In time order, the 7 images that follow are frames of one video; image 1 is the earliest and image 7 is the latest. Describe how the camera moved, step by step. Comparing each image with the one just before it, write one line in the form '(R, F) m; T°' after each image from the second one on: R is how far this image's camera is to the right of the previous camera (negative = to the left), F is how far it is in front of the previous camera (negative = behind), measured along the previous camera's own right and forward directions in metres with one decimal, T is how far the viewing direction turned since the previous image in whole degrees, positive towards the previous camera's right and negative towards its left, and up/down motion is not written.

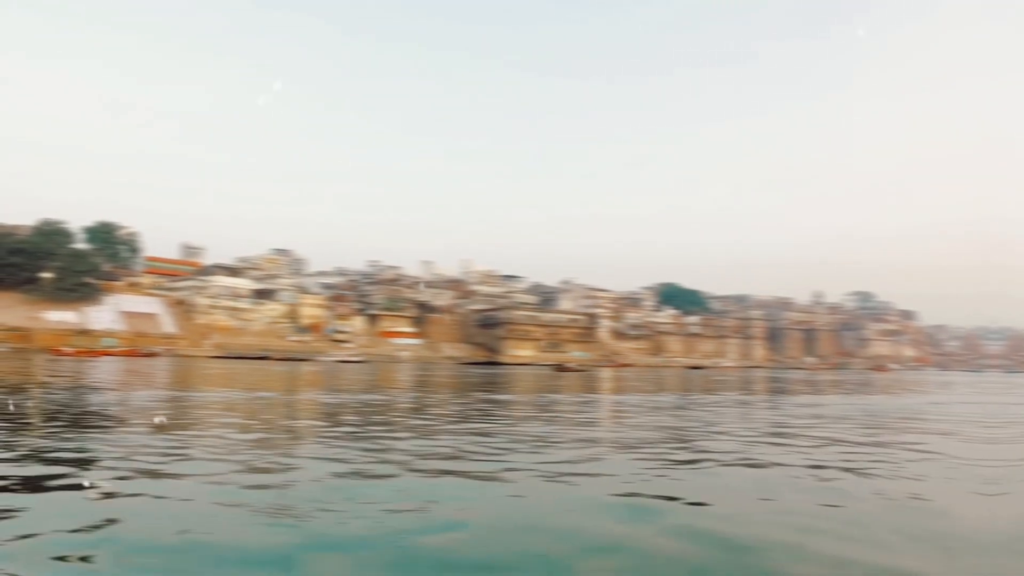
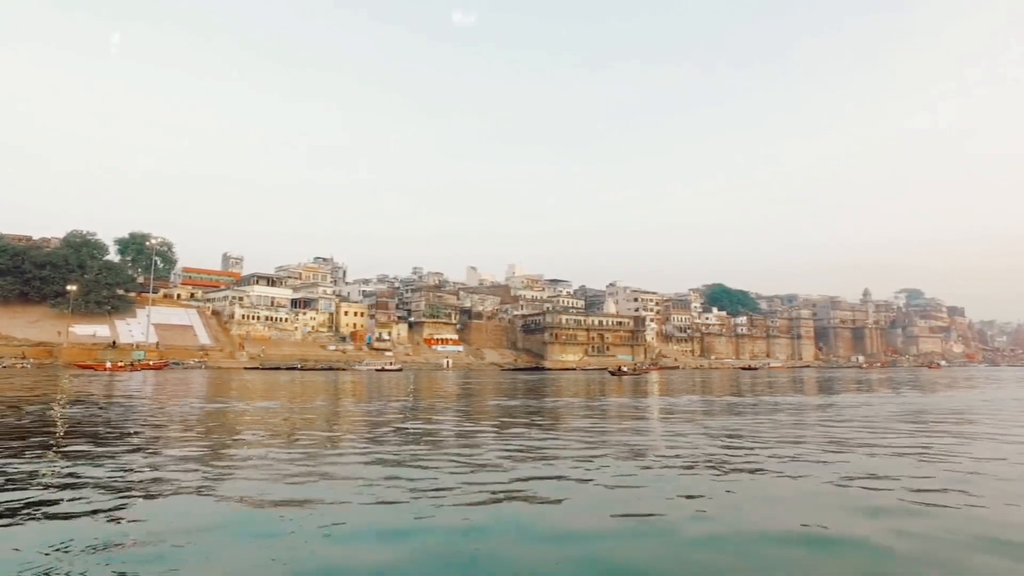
(+0.1, +1.3) m; -4°
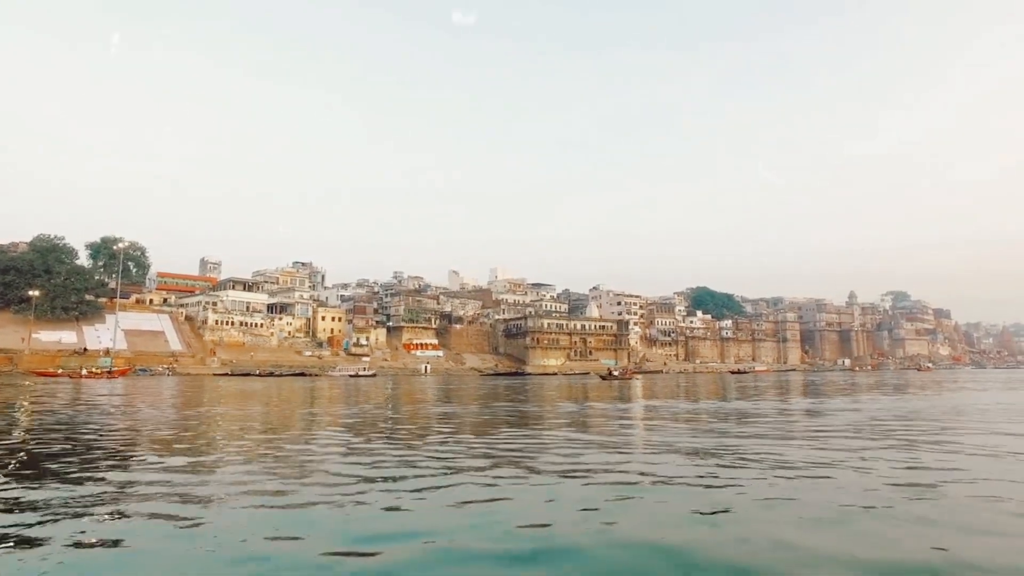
(+0.3, 0.0) m; +1°
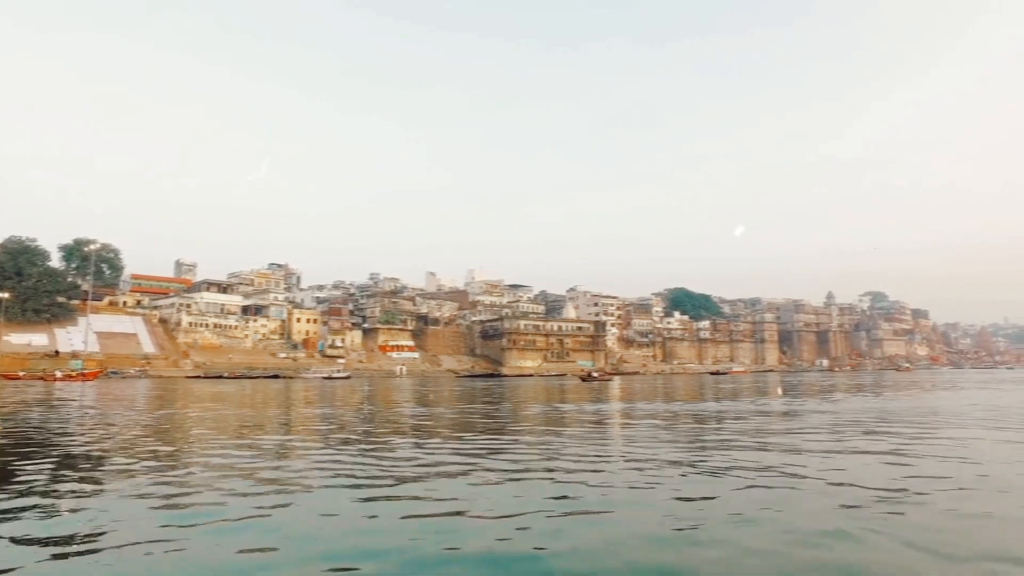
(+0.1, -0.3) m; +2°
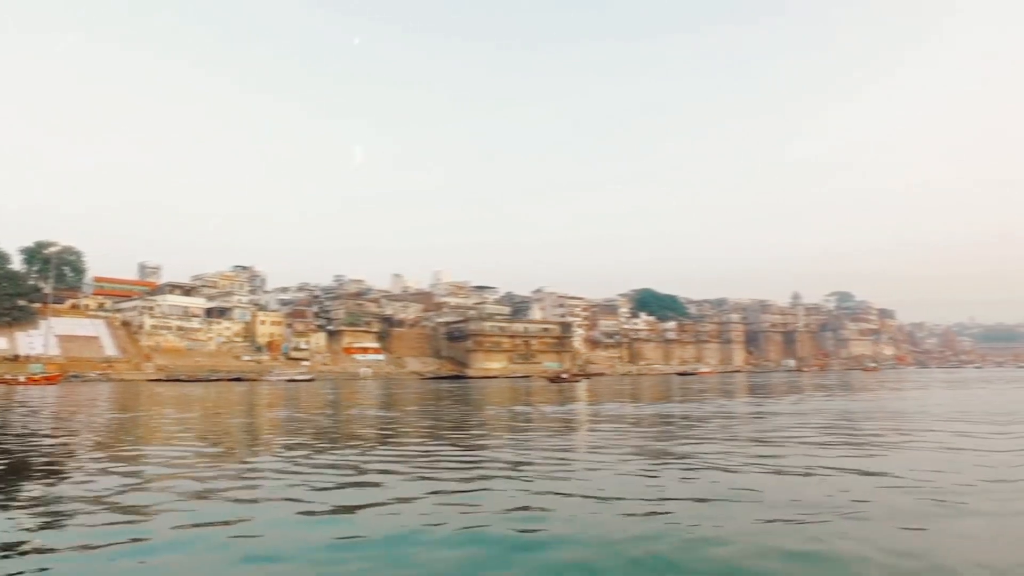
(+0.1, -0.6) m; +3°
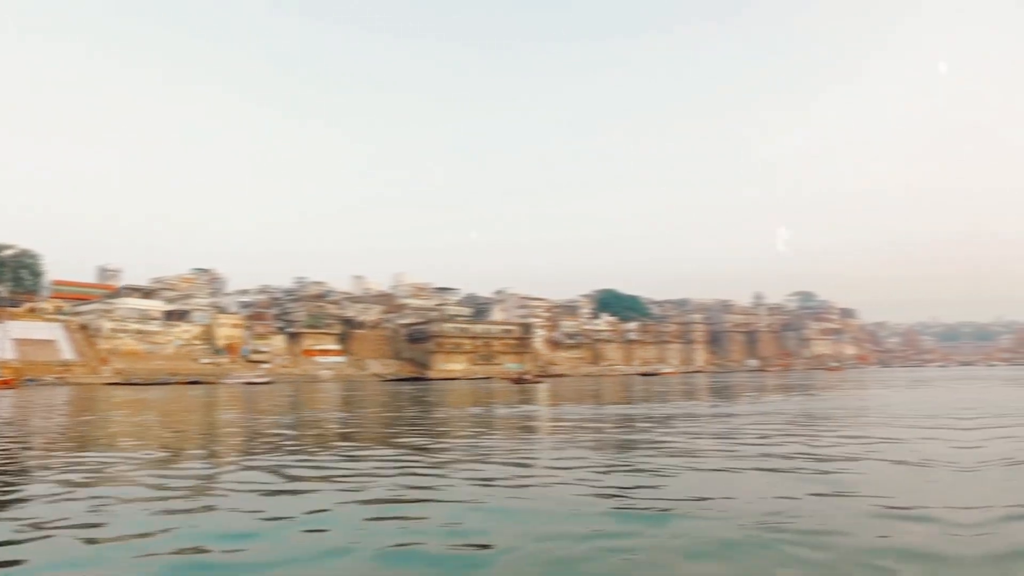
(0.0, -0.6) m; +3°
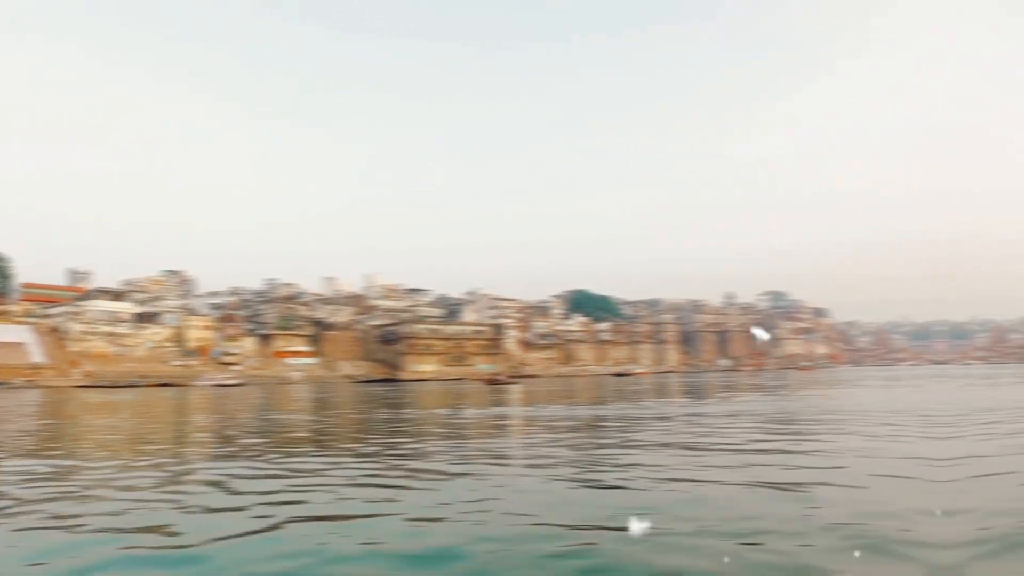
(0.0, -0.6) m; +2°
